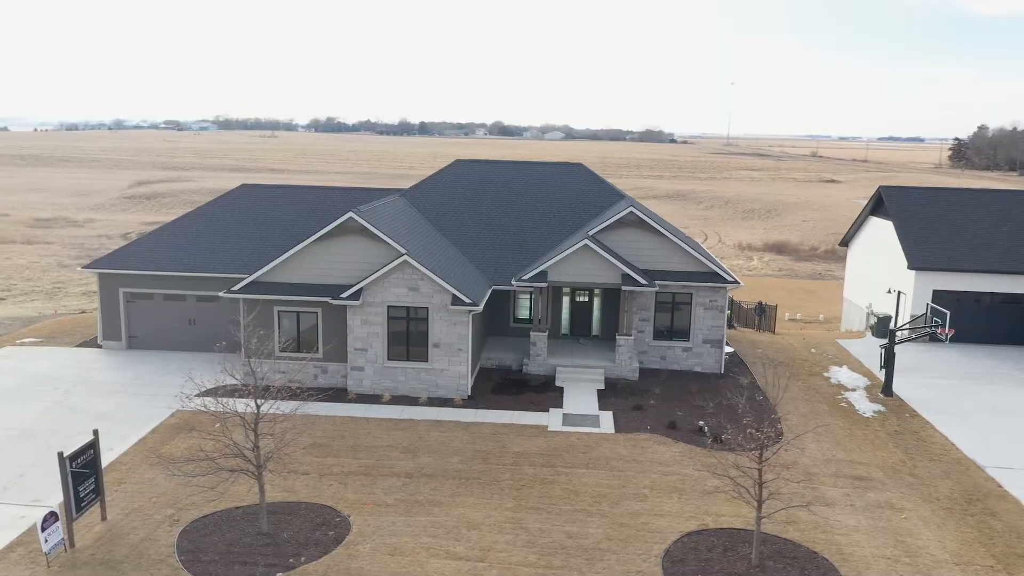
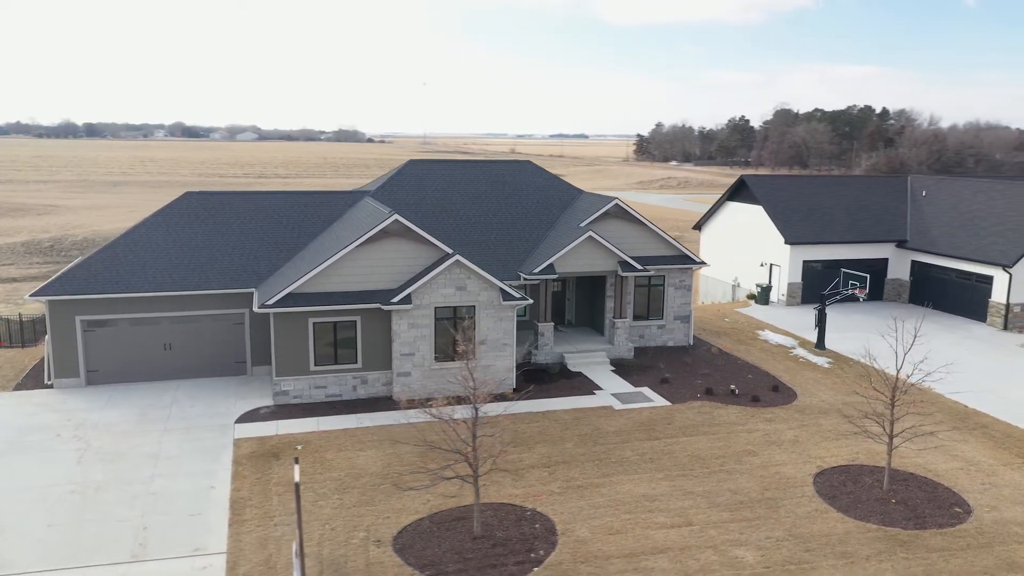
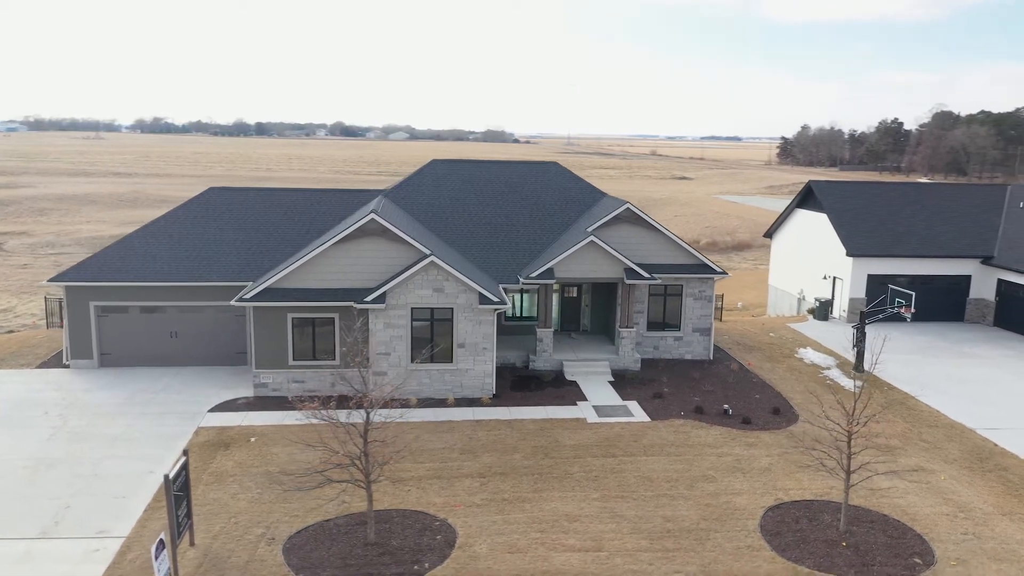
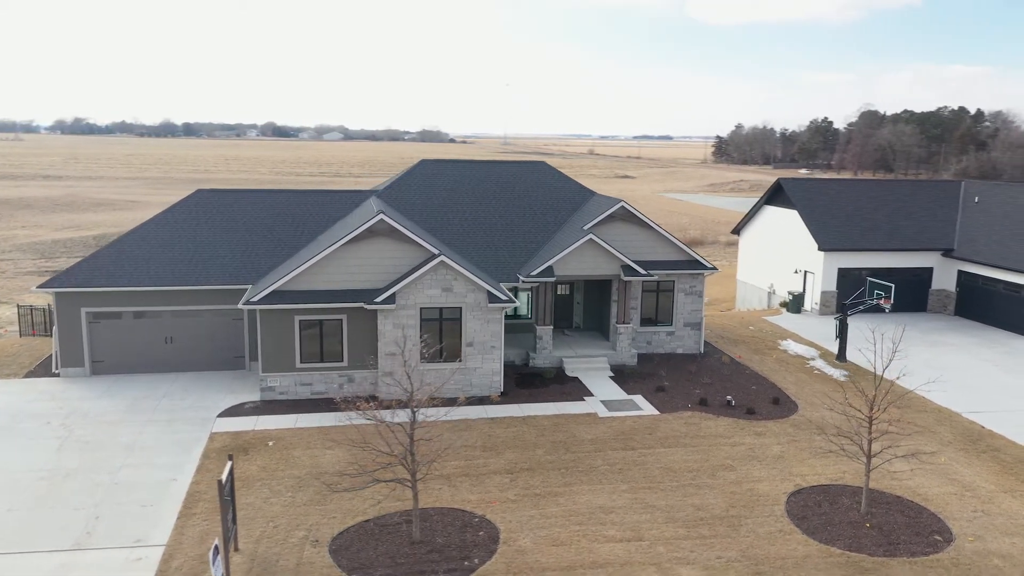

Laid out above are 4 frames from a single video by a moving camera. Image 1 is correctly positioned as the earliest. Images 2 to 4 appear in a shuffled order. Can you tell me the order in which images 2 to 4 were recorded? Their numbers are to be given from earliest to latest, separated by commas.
3, 4, 2
